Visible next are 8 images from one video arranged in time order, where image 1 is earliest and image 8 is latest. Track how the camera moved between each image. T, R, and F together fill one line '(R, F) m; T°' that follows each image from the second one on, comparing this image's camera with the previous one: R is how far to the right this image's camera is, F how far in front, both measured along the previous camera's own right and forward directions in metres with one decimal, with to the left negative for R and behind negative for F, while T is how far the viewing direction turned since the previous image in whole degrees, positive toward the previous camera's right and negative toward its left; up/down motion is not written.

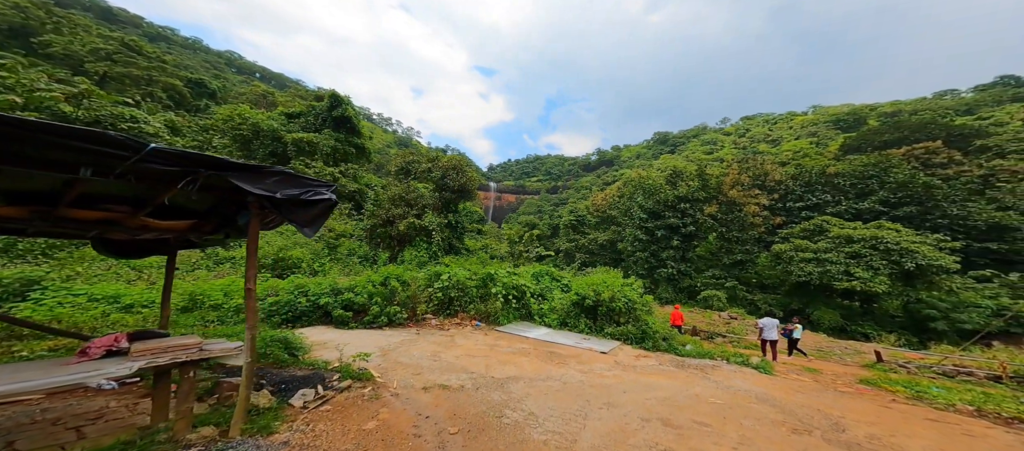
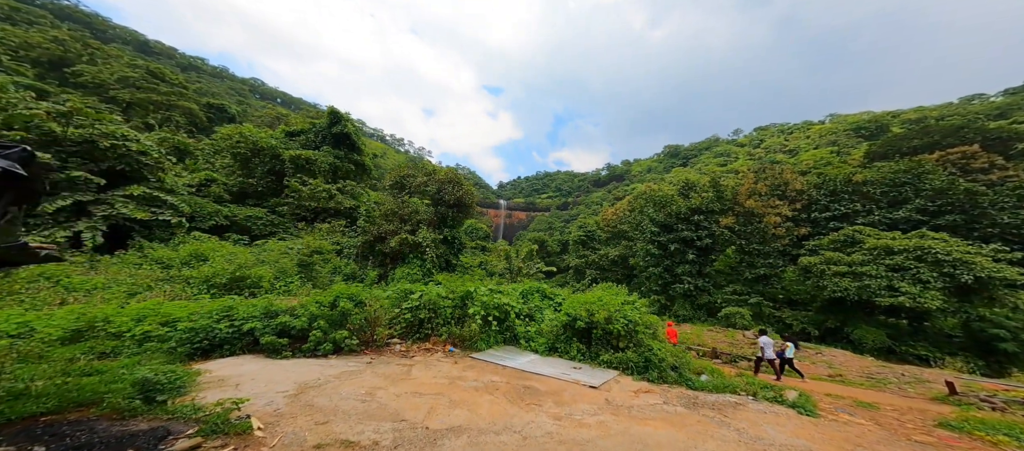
(+0.5, +0.7) m; -2°
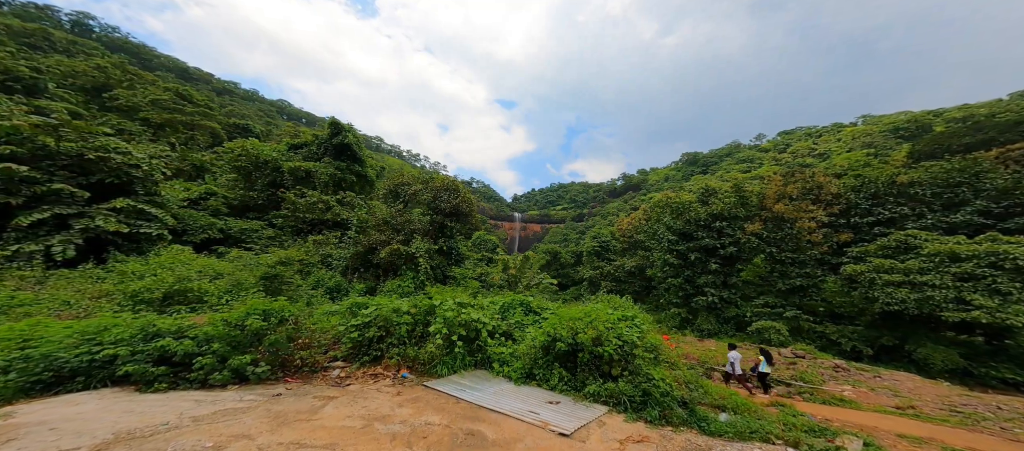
(+0.6, +0.8) m; -3°
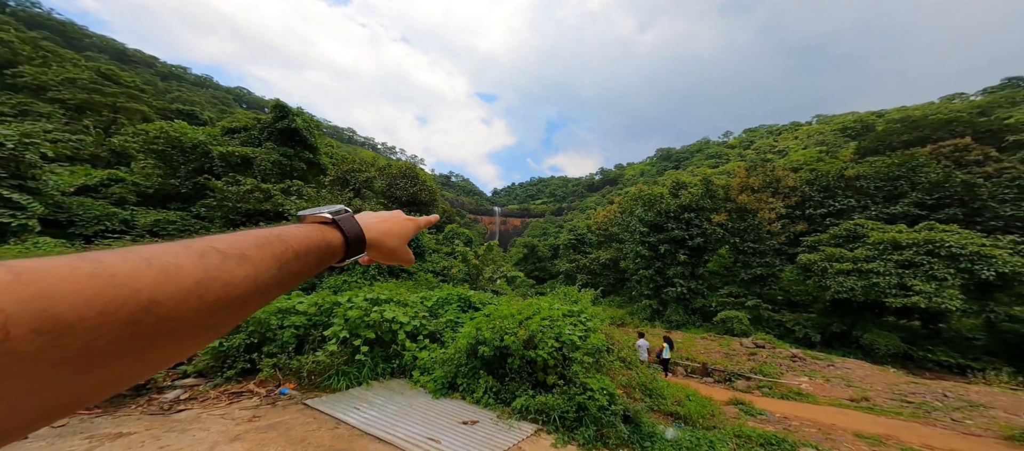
(+0.6, +0.7) m; +4°
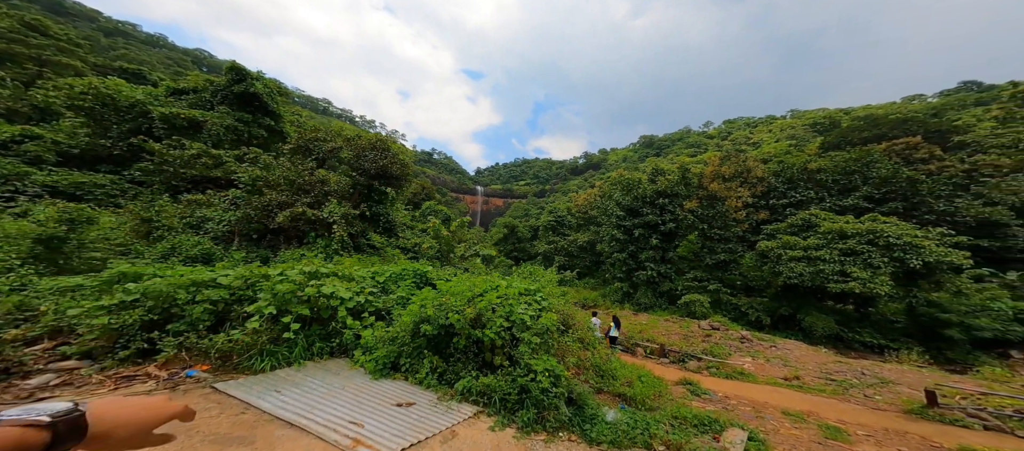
(+0.3, +0.1) m; +3°
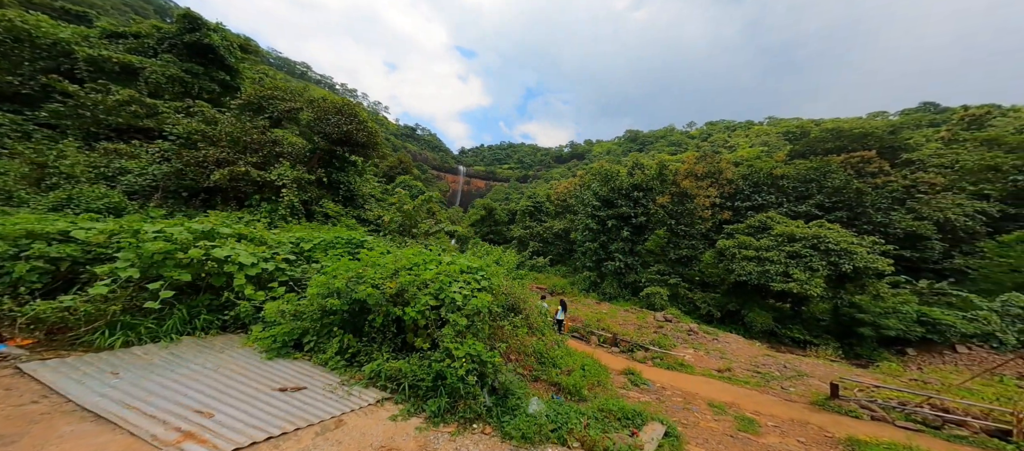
(+0.4, +0.3) m; +4°
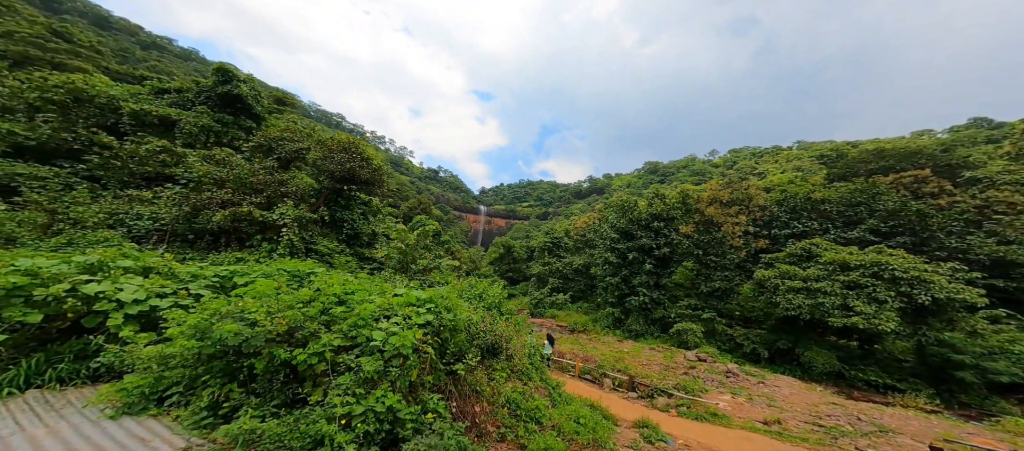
(+0.6, +0.7) m; -4°
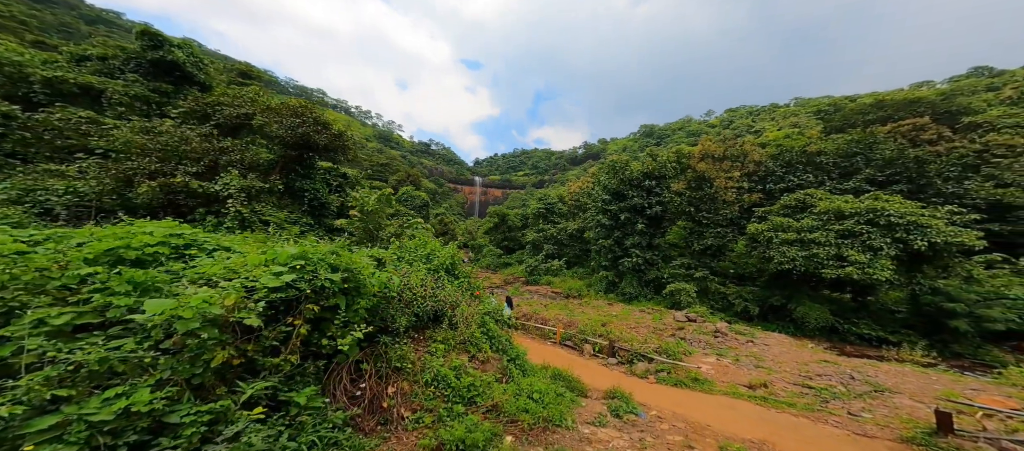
(+0.7, +0.8) m; 0°
